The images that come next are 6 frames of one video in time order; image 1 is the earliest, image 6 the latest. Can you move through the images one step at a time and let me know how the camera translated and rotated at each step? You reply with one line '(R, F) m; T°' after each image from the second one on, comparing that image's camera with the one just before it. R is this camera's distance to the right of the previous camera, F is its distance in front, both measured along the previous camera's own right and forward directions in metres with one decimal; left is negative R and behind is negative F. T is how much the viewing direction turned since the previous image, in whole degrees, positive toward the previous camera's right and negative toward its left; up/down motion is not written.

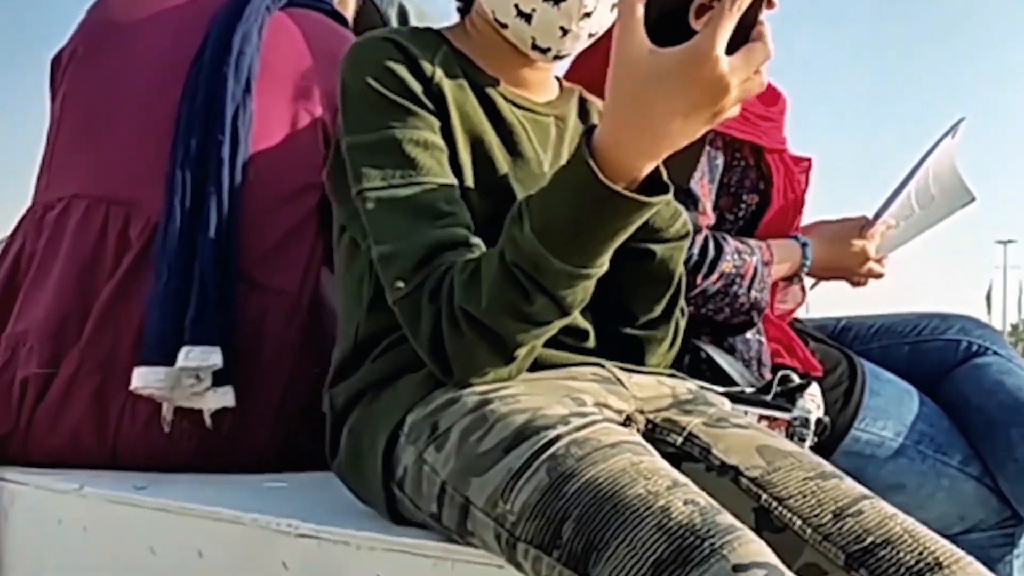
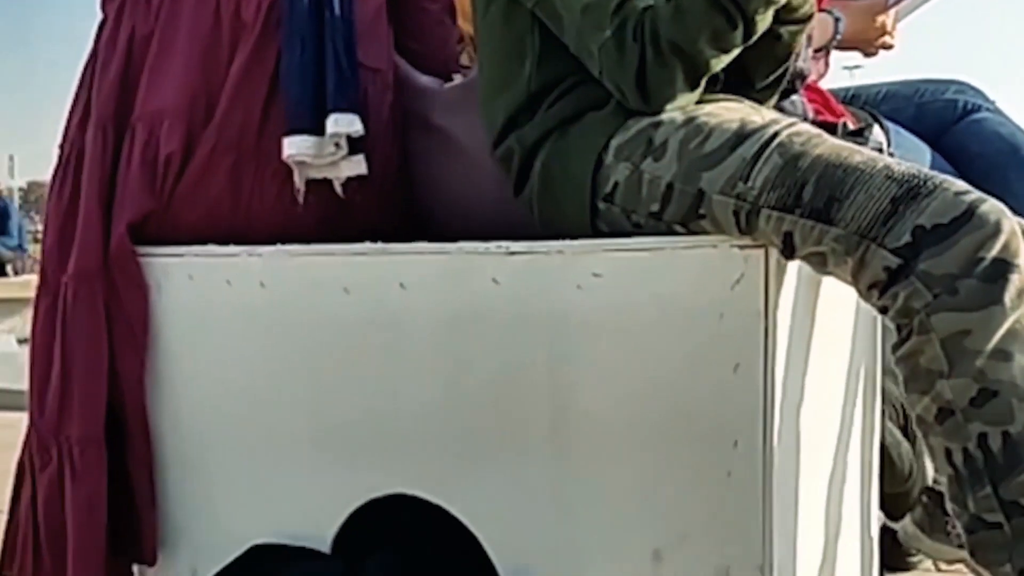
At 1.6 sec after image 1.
(-0.4, -0.1) m; +12°
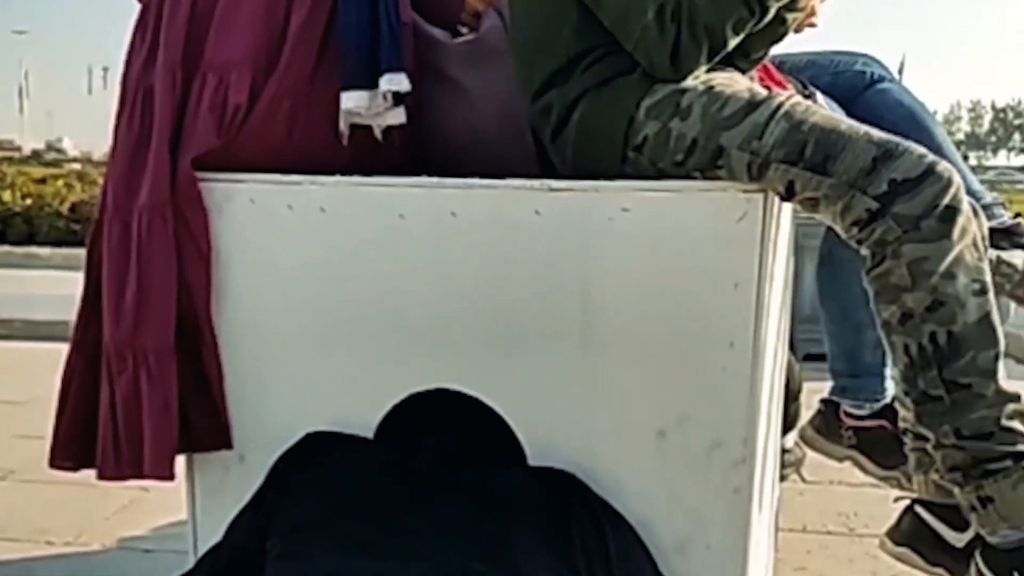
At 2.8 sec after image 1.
(-0.3, -0.2) m; +10°
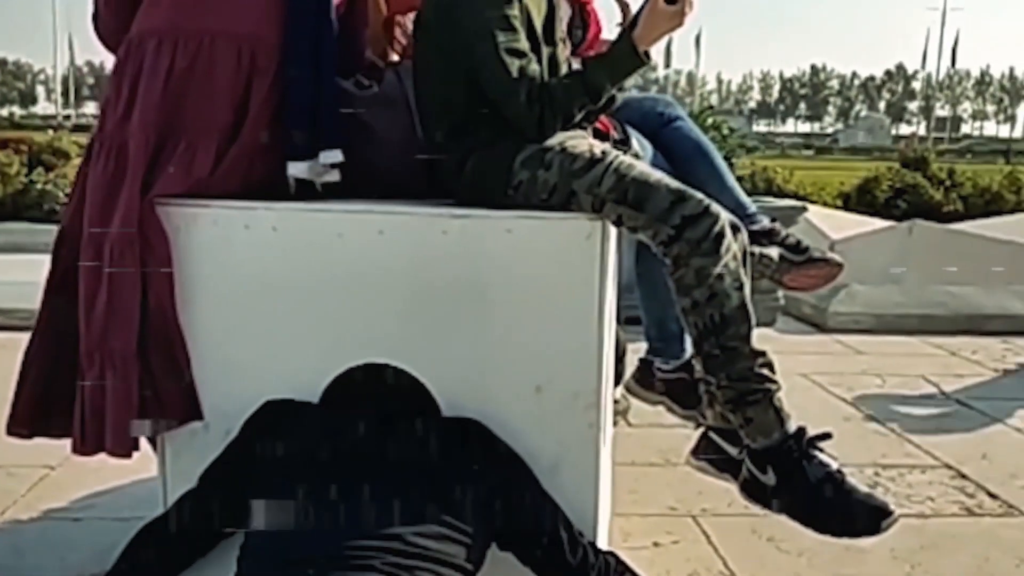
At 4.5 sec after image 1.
(-0.2, -0.5) m; +10°
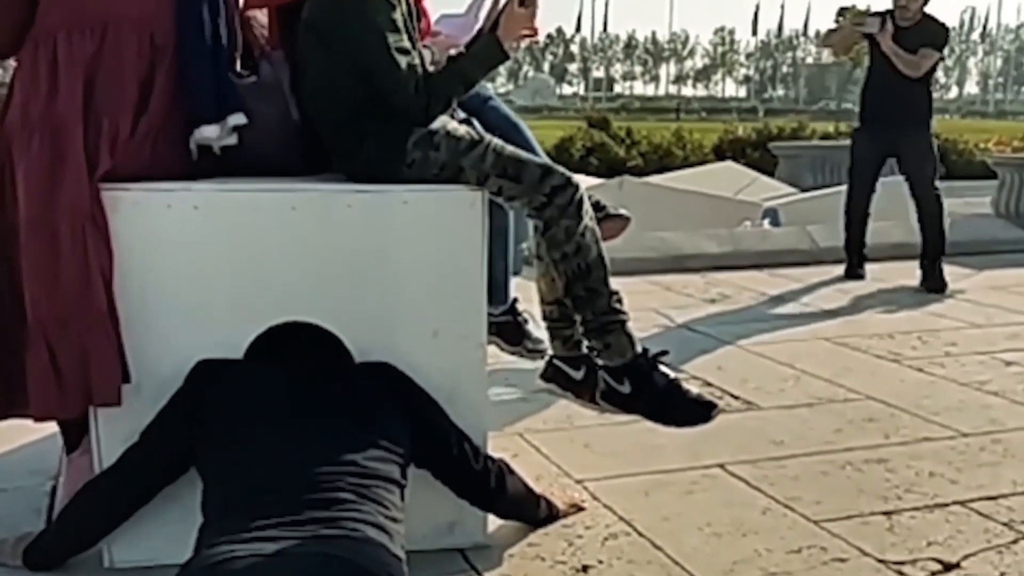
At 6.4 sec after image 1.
(-0.5, -0.3) m; +17°
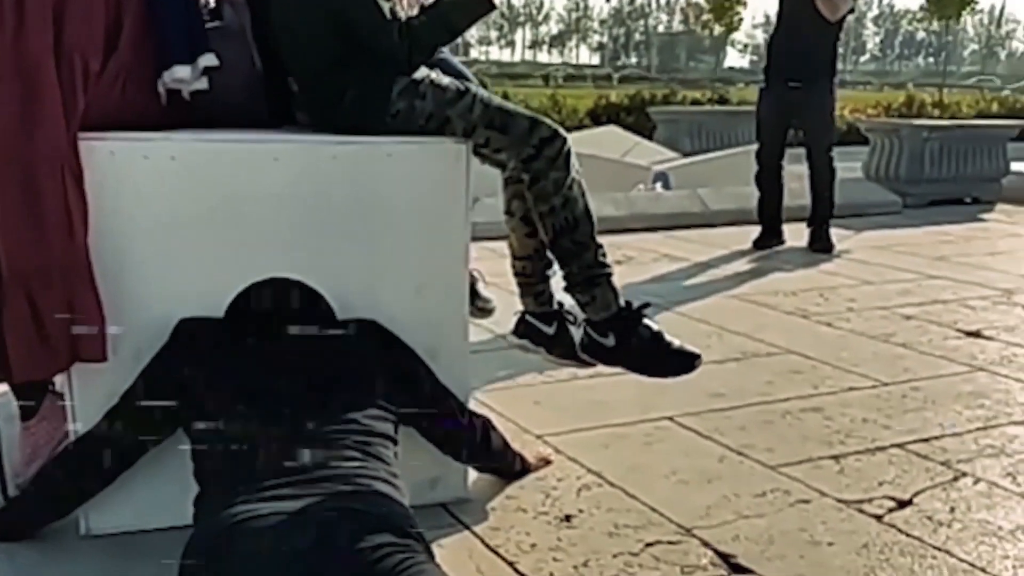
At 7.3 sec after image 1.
(-0.3, 0.0) m; +8°
